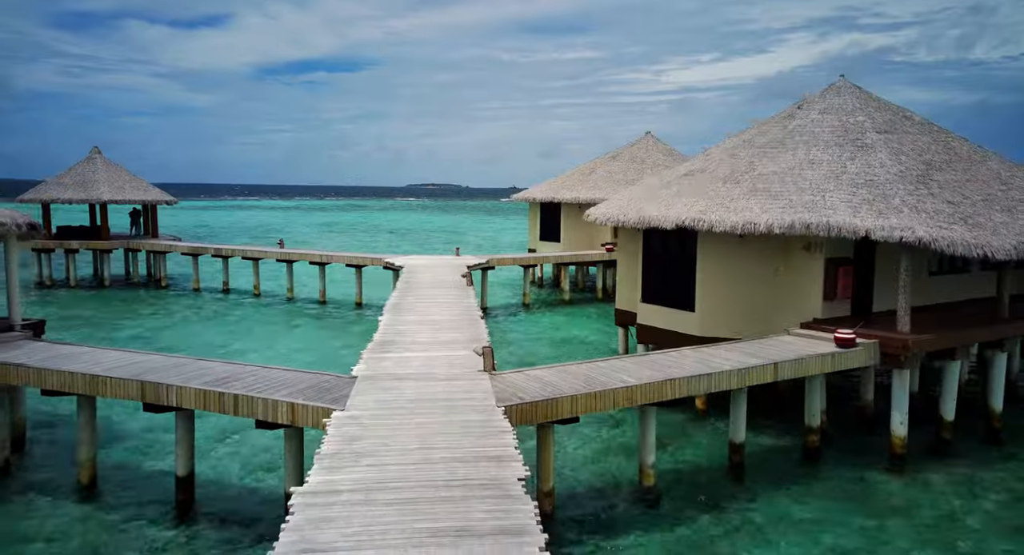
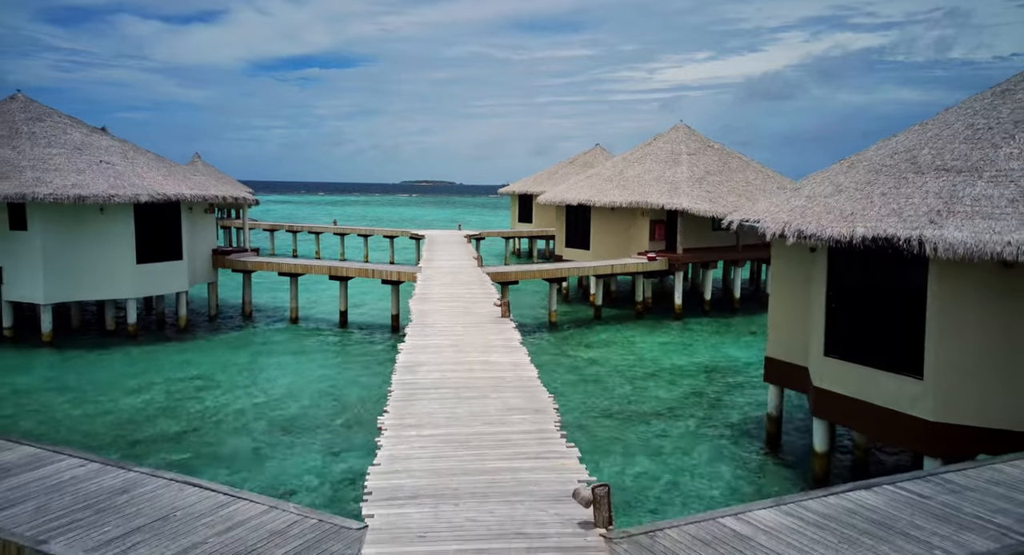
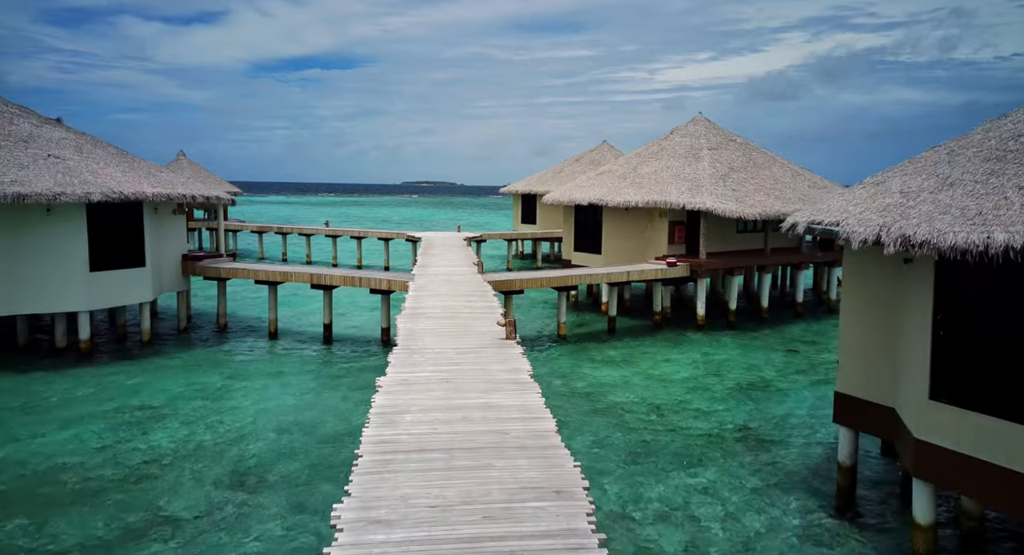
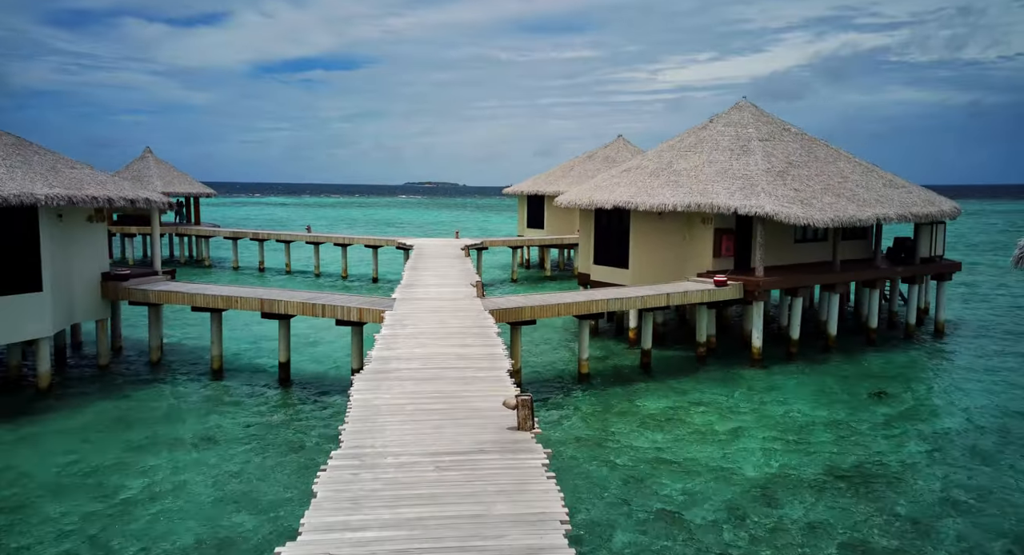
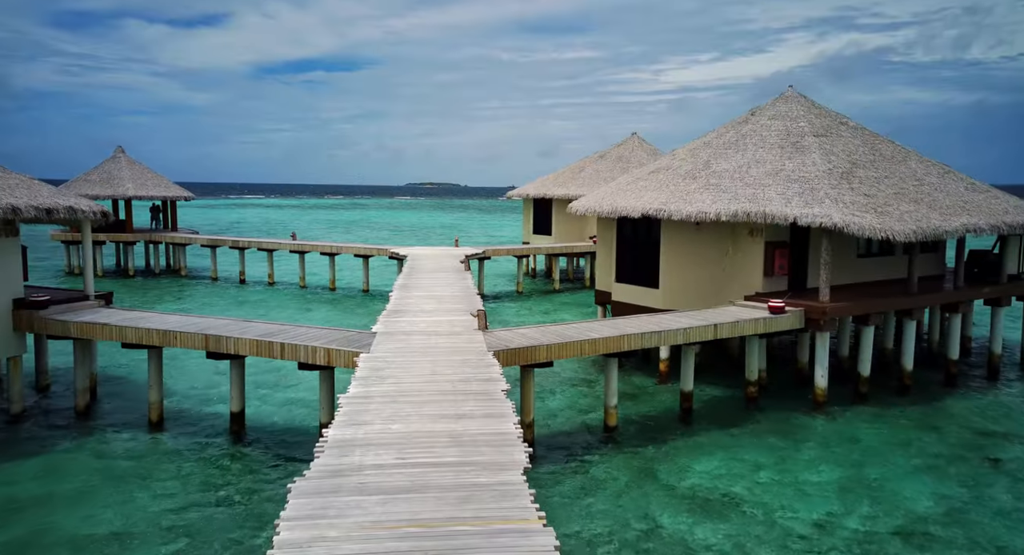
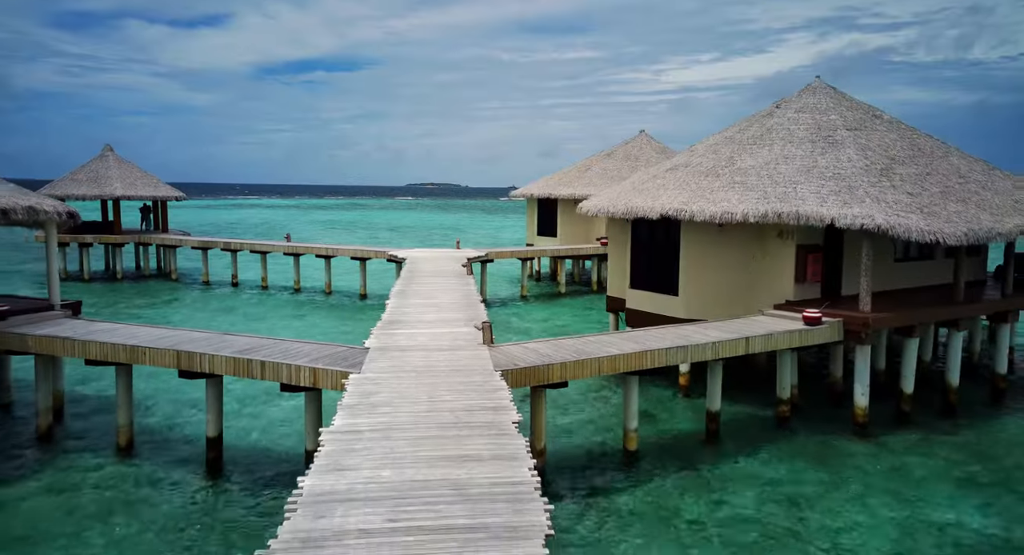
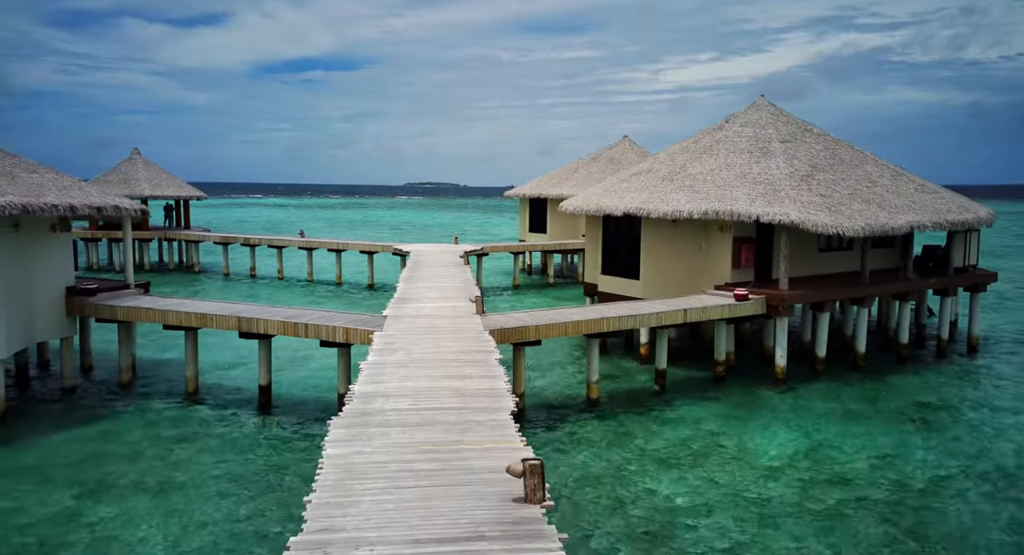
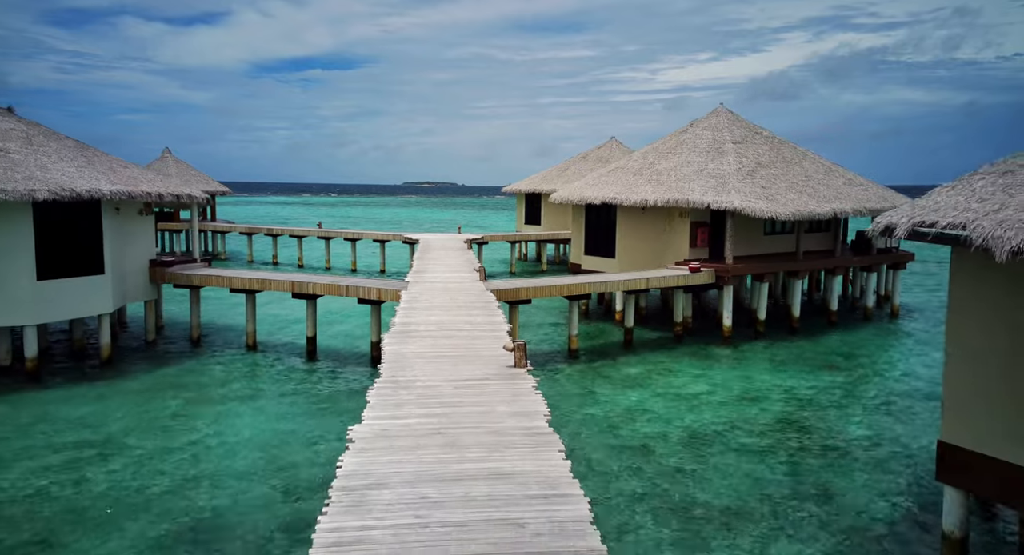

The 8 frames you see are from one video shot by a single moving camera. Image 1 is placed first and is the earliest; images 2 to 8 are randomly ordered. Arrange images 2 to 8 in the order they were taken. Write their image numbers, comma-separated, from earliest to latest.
6, 5, 7, 4, 8, 3, 2
